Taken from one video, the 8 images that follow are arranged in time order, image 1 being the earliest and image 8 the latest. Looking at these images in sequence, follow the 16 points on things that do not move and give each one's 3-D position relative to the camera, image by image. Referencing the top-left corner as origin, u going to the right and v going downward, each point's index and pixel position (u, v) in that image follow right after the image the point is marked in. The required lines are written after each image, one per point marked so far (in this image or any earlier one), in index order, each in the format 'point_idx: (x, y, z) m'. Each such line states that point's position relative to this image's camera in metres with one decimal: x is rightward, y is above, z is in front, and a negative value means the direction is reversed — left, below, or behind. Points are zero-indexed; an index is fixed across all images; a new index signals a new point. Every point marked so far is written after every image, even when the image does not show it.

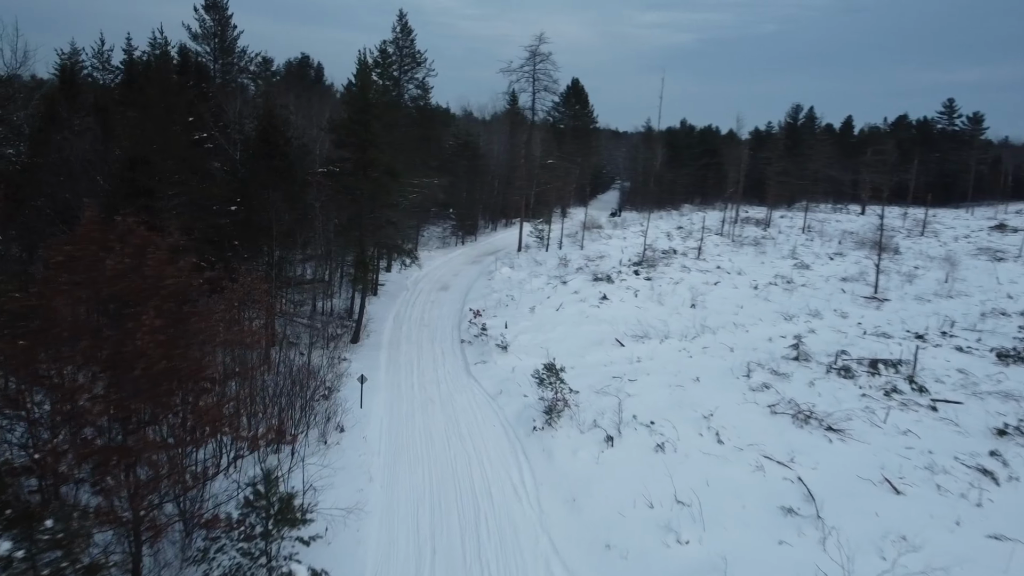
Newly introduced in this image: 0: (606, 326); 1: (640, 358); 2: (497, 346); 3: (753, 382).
0: (+2.2, -1.0, +18.7) m
1: (+2.6, -1.5, +16.3) m
2: (-0.3, -1.3, +16.6) m
3: (+4.3, -1.7, +14.4) m
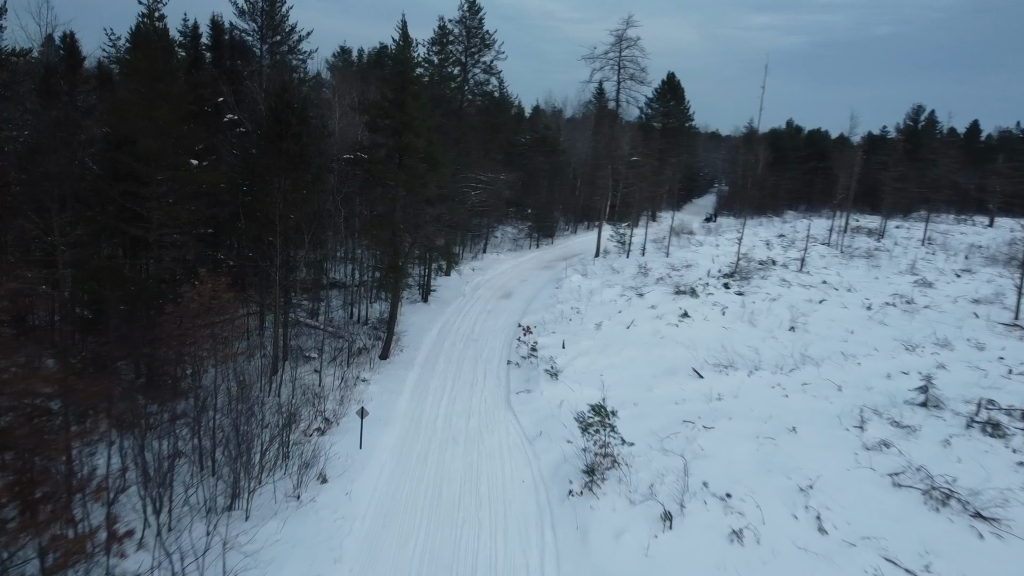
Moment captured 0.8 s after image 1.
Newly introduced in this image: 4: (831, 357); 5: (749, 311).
0: (+3.3, -1.3, +15.7) m
1: (+3.4, -1.8, +13.2) m
2: (+0.6, -1.5, +13.9) m
3: (+4.9, -2.1, +11.2) m
4: (+6.4, -1.4, +16.1) m
5: (+5.8, -0.6, +19.6) m
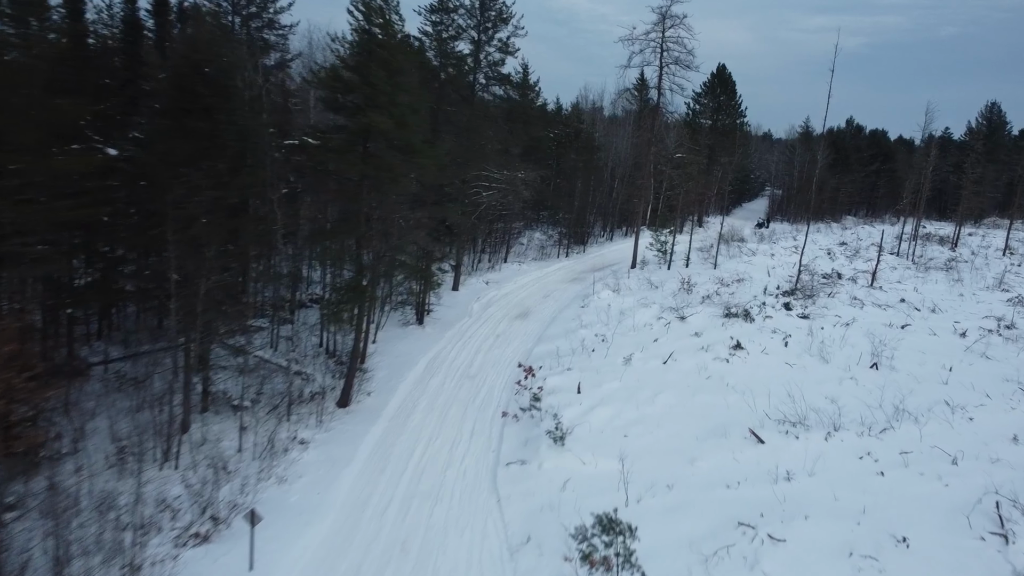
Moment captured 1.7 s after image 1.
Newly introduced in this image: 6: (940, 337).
0: (+3.3, -1.7, +12.0) m
1: (+3.3, -2.2, +9.5) m
2: (+0.5, -1.9, +10.3) m
3: (+4.7, -2.5, +7.4) m
4: (+6.4, -1.8, +12.2) m
5: (+6.0, -1.0, +15.8) m
6: (+9.8, -1.1, +18.3) m
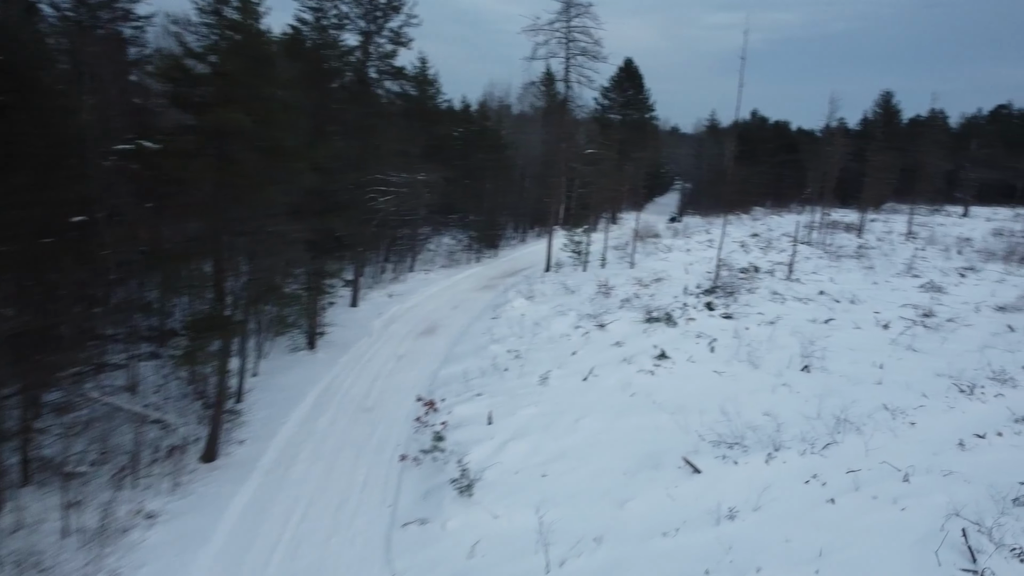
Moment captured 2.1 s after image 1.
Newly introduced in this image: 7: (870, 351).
0: (+2.0, -1.8, +10.7) m
1: (+2.3, -2.3, +8.2) m
2: (-0.6, -2.1, +8.8) m
3: (+3.9, -2.5, +6.3) m
4: (+5.1, -1.8, +11.3) m
5: (+4.3, -1.0, +14.8) m
6: (+7.8, -0.9, +17.6) m
7: (+6.9, -1.2, +15.4) m
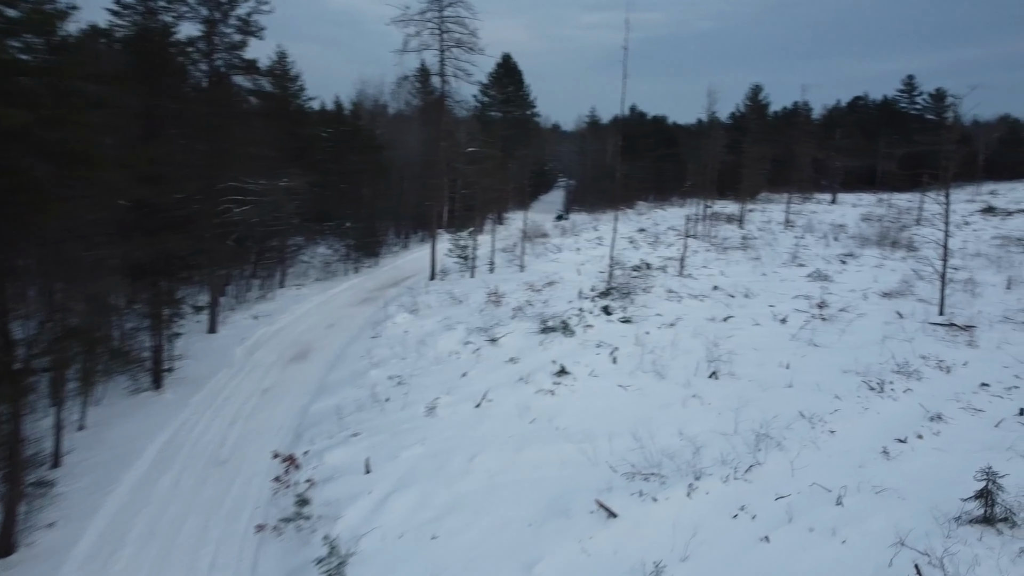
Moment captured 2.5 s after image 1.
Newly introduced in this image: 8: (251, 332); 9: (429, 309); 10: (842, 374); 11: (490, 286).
0: (+0.7, -2.0, +9.4) m
1: (+1.3, -2.4, +7.0) m
2: (-1.7, -2.4, +7.1) m
3: (+3.2, -2.6, +5.3) m
4: (+3.6, -1.8, +10.3) m
5: (+2.3, -1.1, +13.7) m
6: (+5.4, -0.8, +17.0) m
7: (+4.8, -1.1, +14.7) m
8: (-5.4, -0.9, +16.7) m
9: (-1.9, -0.5, +17.8) m
10: (+5.5, -1.4, +13.2) m
11: (-0.5, +0.1, +19.6) m
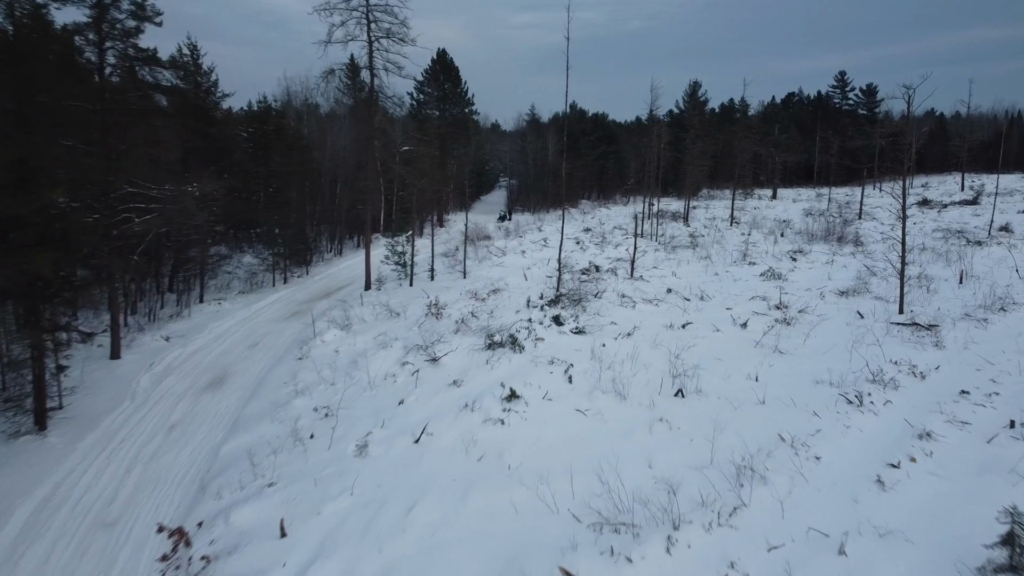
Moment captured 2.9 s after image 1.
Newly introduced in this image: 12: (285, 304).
0: (+0.1, -2.1, +8.0) m
1: (+0.9, -2.6, +5.6) m
2: (-2.0, -2.6, +5.6) m
3: (+2.9, -2.7, +4.0) m
4: (+3.0, -1.9, +9.1) m
5: (+1.4, -1.2, +12.4) m
6: (+4.2, -0.9, +15.9) m
7: (+3.9, -1.2, +13.6) m
8: (-6.5, -1.3, +14.8) m
9: (-3.0, -0.7, +16.2) m
10: (+4.6, -1.5, +12.2) m
11: (-1.9, -0.2, +18.1) m
12: (-5.7, -0.4, +19.9) m
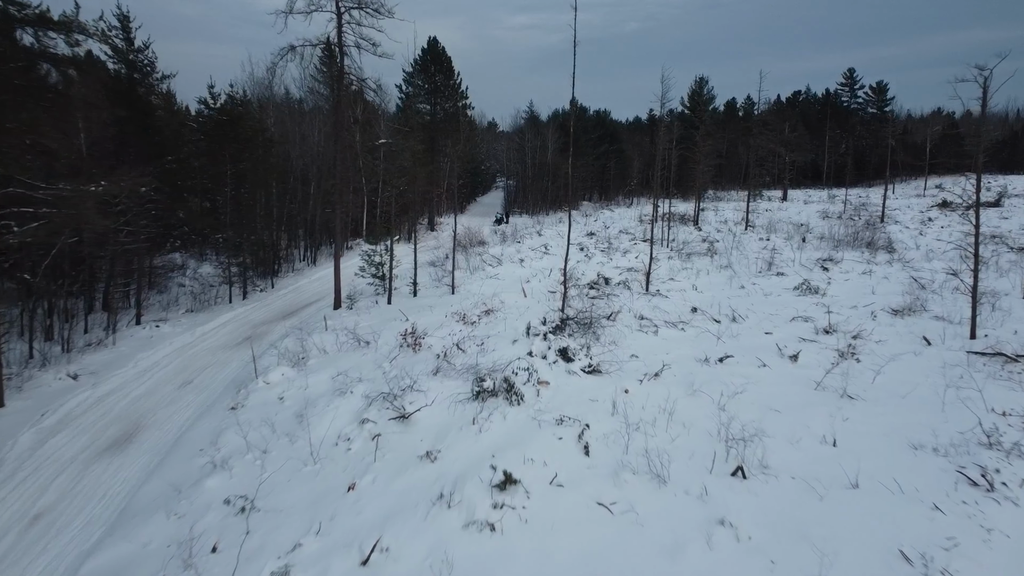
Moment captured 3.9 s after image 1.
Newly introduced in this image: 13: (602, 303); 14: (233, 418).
0: (+0.1, -2.5, +4.8) m
1: (+0.9, -3.0, +2.4) m
2: (-2.1, -3.0, +2.4) m
3: (+2.9, -3.1, +0.9) m
4: (+2.9, -2.3, +6.0) m
5: (+1.4, -1.6, +9.2) m
6: (+4.2, -1.3, +12.7) m
7: (+3.8, -1.6, +10.4) m
8: (-6.6, -1.6, +11.6) m
9: (-3.1, -1.1, +13.0) m
10: (+4.6, -1.9, +9.0) m
11: (-1.9, -0.6, +14.9) m
12: (-5.7, -0.8, +16.7) m
13: (+1.9, -0.3, +16.8) m
14: (-3.6, -1.7, +10.4) m
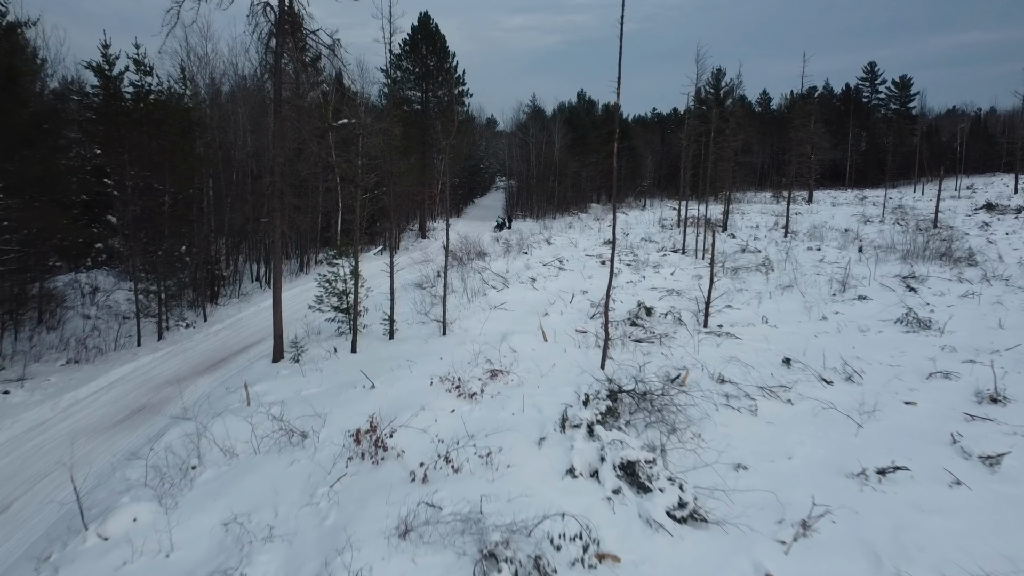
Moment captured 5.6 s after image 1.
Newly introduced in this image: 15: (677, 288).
0: (+0.4, -3.2, -0.4) m
1: (+1.2, -3.6, -2.8) m
2: (-1.8, -3.6, -2.8) m
3: (+3.2, -3.7, -4.3) m
4: (+3.2, -2.9, +0.8) m
5: (+1.6, -2.2, +4.1) m
6: (+4.4, -1.9, +7.6) m
7: (+4.1, -2.2, +5.2) m
8: (-6.3, -2.3, +6.4) m
9: (-2.9, -1.7, +7.8) m
10: (+4.8, -2.5, +3.8) m
11: (-1.7, -1.2, +9.7) m
12: (-5.5, -1.4, +11.5) m
13: (+2.2, -1.0, +11.7) m
14: (-3.3, -2.4, +5.3) m
15: (+4.0, 0.0, +19.0) m
